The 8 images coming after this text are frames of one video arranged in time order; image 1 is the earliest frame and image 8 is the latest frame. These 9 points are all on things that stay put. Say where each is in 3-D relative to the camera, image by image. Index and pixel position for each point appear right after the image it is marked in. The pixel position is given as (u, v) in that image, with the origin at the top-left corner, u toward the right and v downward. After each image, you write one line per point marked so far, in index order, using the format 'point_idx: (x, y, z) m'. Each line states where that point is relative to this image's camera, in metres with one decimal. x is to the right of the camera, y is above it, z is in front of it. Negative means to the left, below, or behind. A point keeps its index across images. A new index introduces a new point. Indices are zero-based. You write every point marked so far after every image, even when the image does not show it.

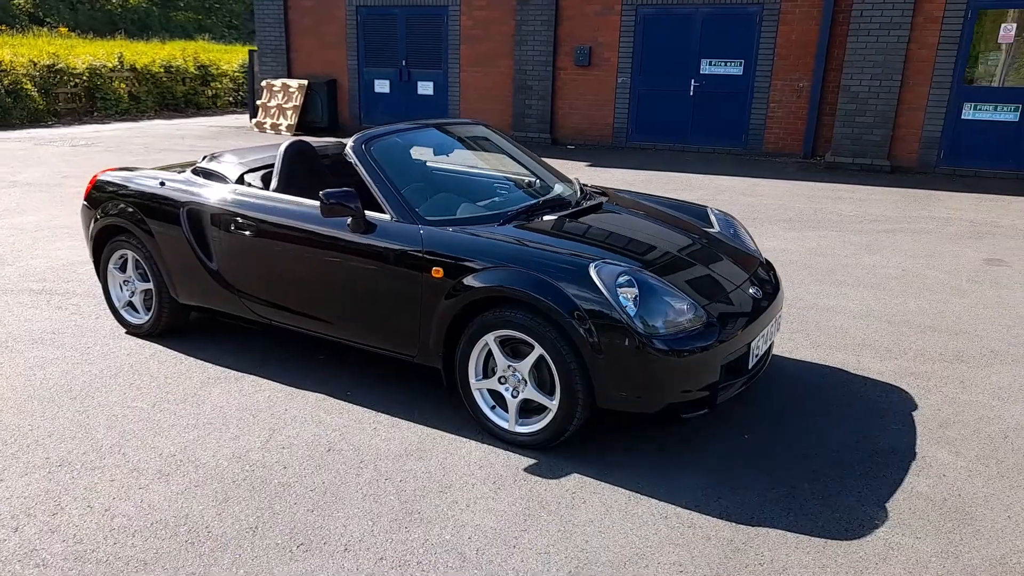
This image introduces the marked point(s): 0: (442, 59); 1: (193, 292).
0: (-1.4, +4.4, +14.4) m
1: (-1.8, 0.0, +4.4) m
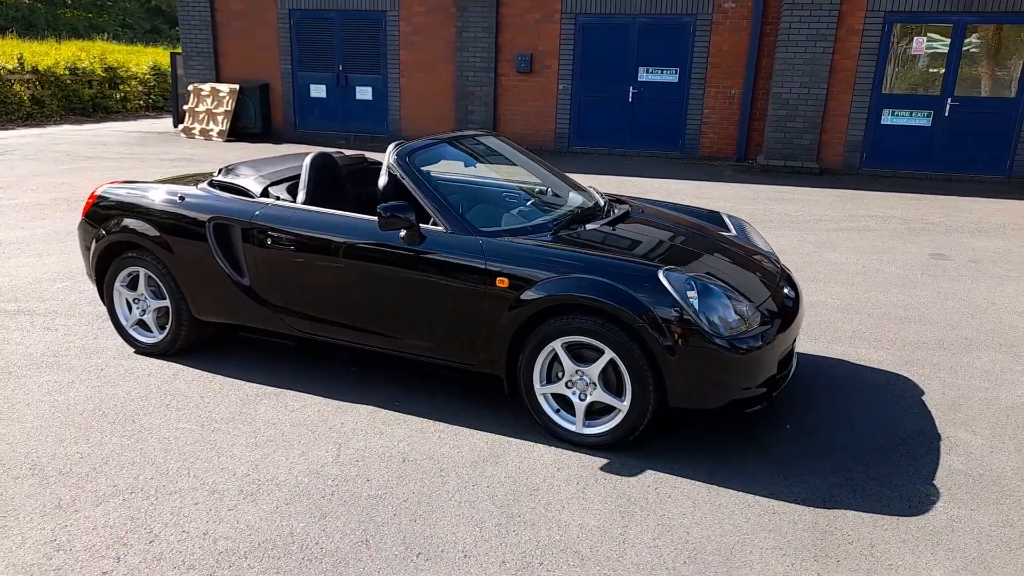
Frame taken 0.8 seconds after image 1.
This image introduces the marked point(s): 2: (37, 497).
0: (-2.5, +4.3, +14.3) m
1: (-1.6, -0.1, +4.3) m
2: (-1.9, -0.9, +3.0) m
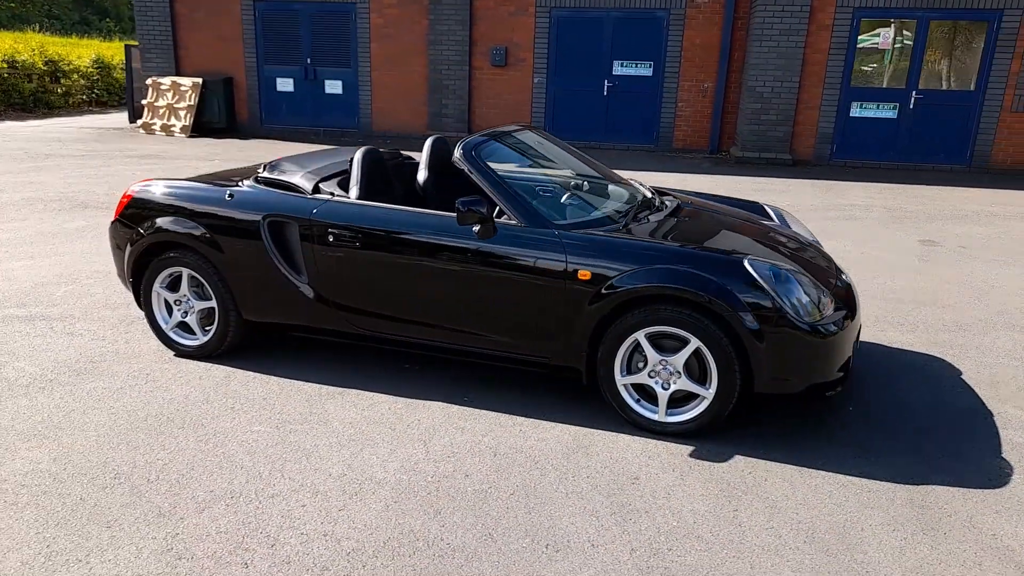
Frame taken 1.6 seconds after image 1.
0: (-3.0, +4.3, +14.1) m
1: (-1.3, -0.1, +4.2) m
2: (-1.4, -0.9, +2.9) m
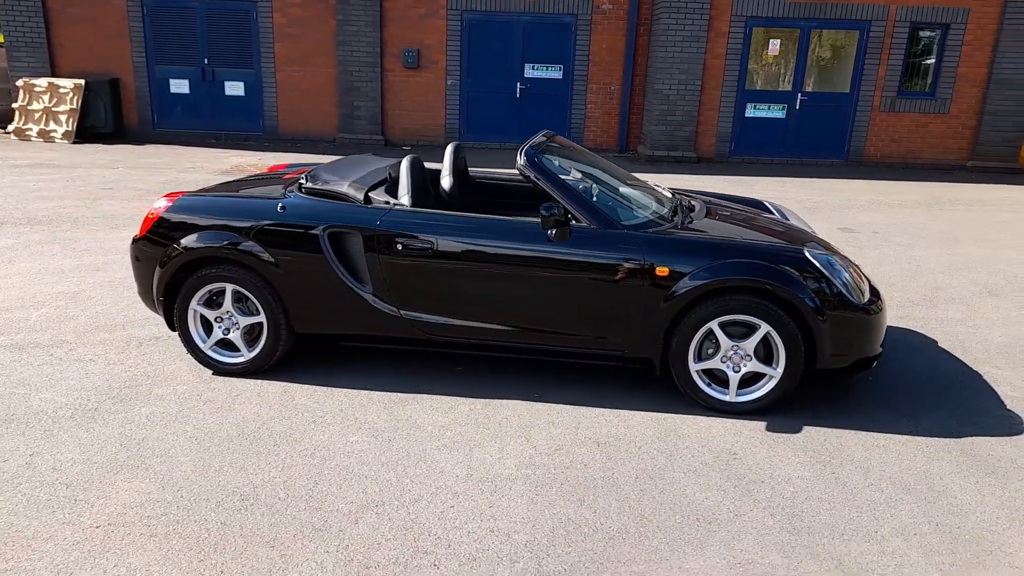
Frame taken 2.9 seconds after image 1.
0: (-4.7, +4.2, +13.5) m
1: (-1.0, -0.2, +4.2) m
2: (-0.9, -0.9, +2.9) m
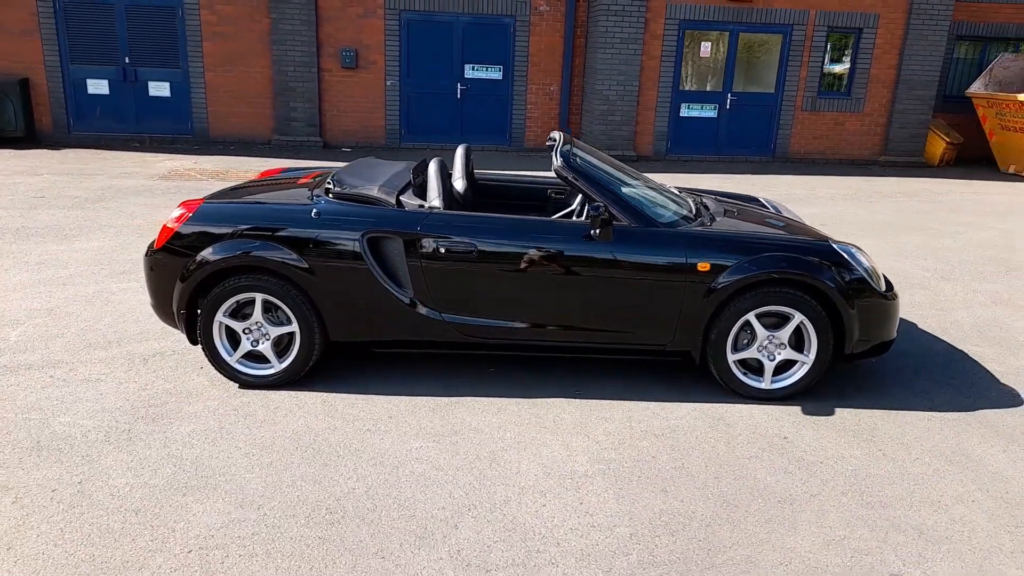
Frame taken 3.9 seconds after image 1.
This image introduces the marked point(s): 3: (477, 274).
0: (-5.8, +4.0, +12.9) m
1: (-0.8, -0.2, +4.1) m
2: (-0.5, -0.9, +2.9) m
3: (-0.2, +0.1, +4.0) m
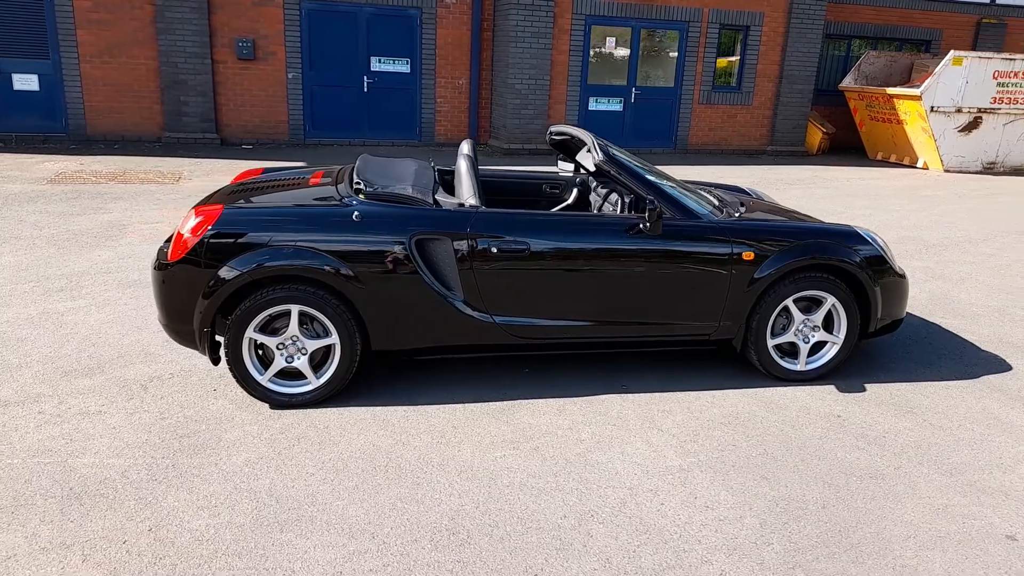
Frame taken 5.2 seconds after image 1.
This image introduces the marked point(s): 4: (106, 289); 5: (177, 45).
0: (-7.2, +3.7, +11.6) m
1: (-0.5, -0.2, +3.9) m
2: (+0.1, -1.0, +2.7) m
3: (+0.1, +0.1, +3.9) m
4: (-3.0, 0.0, +5.6) m
5: (-5.3, +3.9, +12.0) m
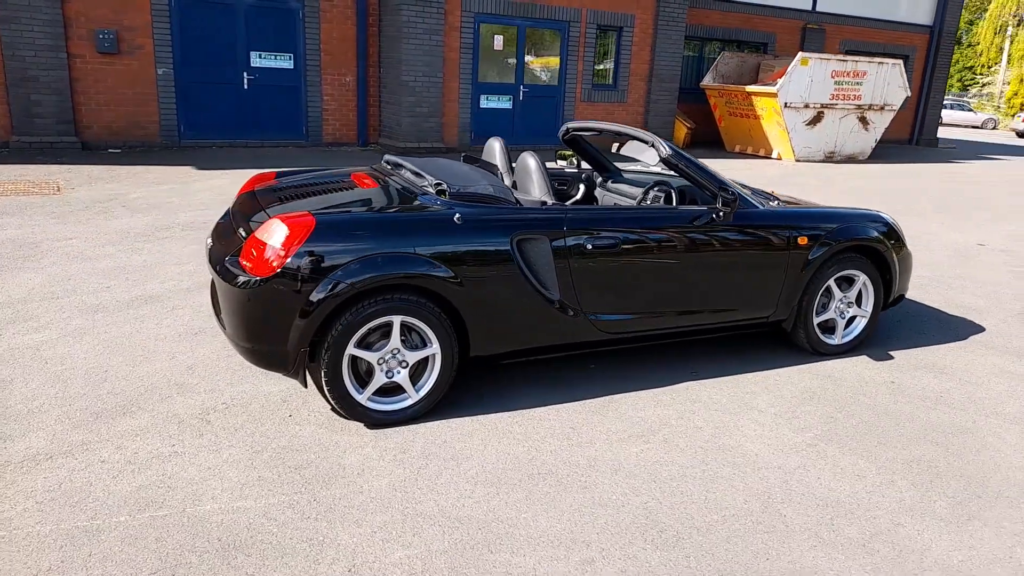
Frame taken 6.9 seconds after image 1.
0: (-8.5, +3.3, +9.7) m
1: (0.0, -0.2, +3.8) m
2: (+0.9, -0.9, +2.8) m
3: (+0.5, +0.1, +3.9) m
4: (-2.9, -0.2, +4.9) m
5: (-6.8, +3.5, +10.5) m
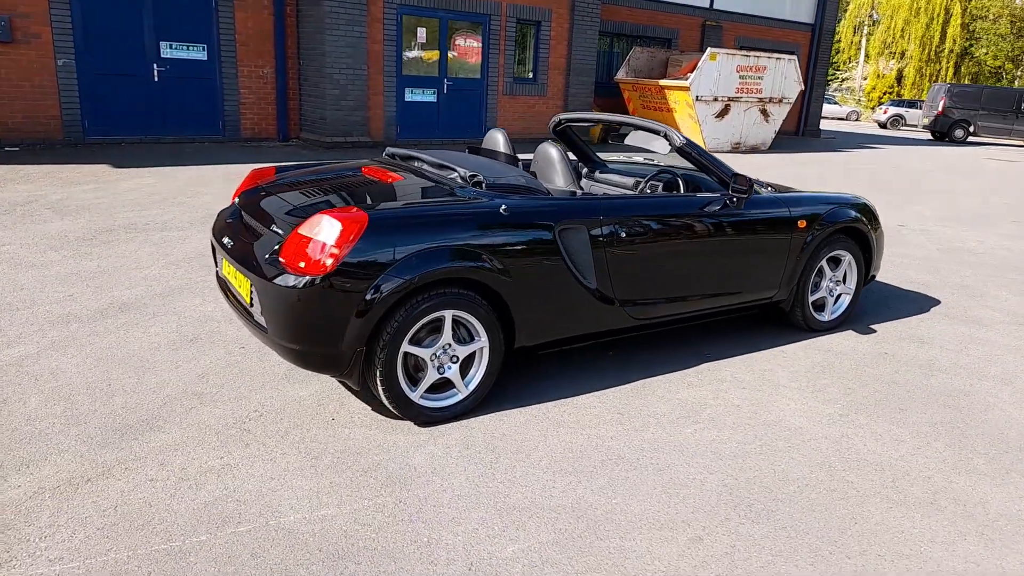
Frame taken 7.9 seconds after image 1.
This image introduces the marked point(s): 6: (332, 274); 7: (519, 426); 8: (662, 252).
0: (-9.2, +3.0, +8.4) m
1: (+0.2, -0.2, +3.8) m
2: (+1.2, -0.8, +2.9) m
3: (+0.7, +0.2, +4.0) m
4: (-2.8, -0.2, +4.5) m
5: (-7.6, +3.3, +9.4) m
6: (-0.8, +0.1, +3.1) m
7: (0.0, -0.6, +3.5) m
8: (+0.8, +0.2, +4.1) m
